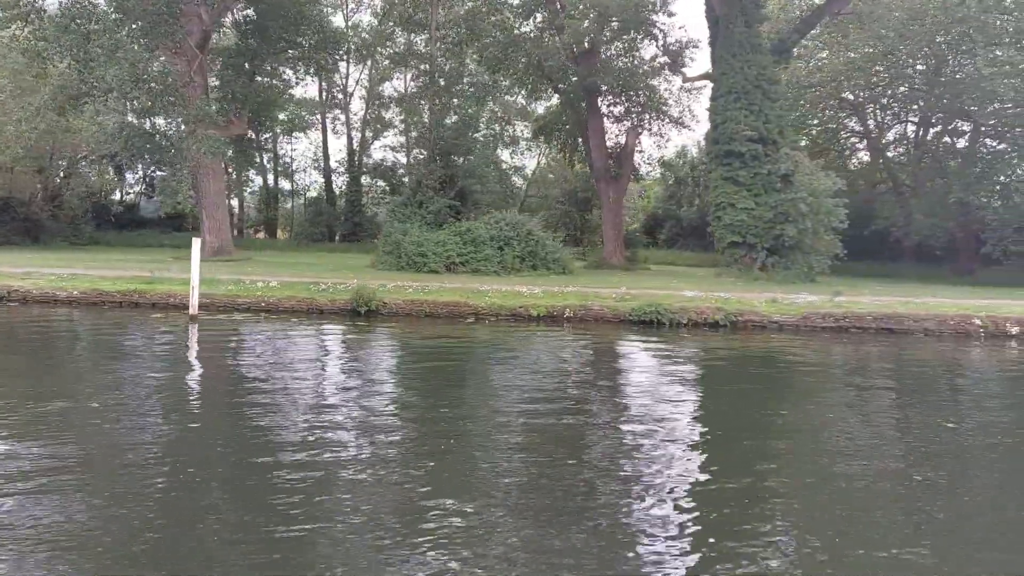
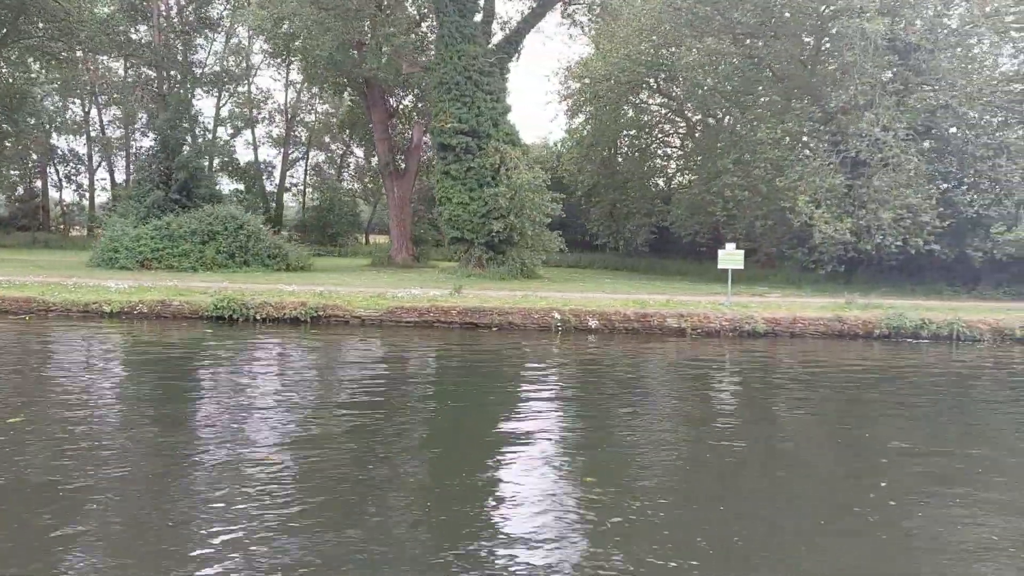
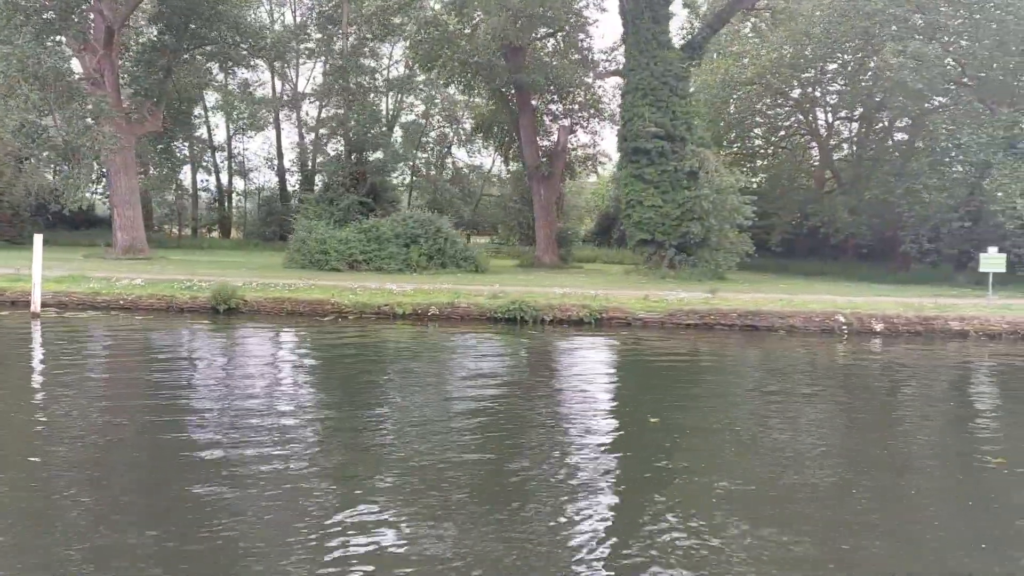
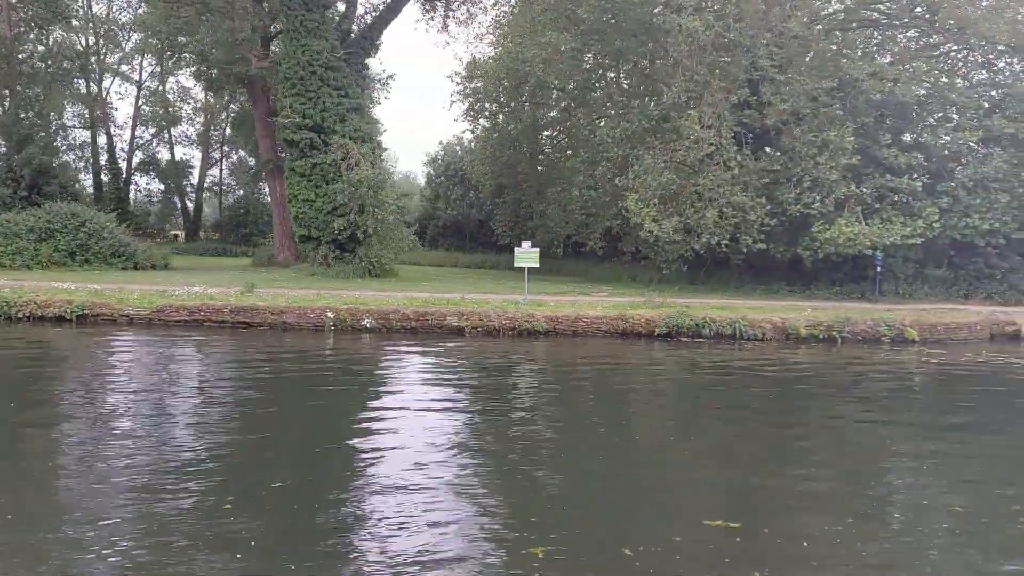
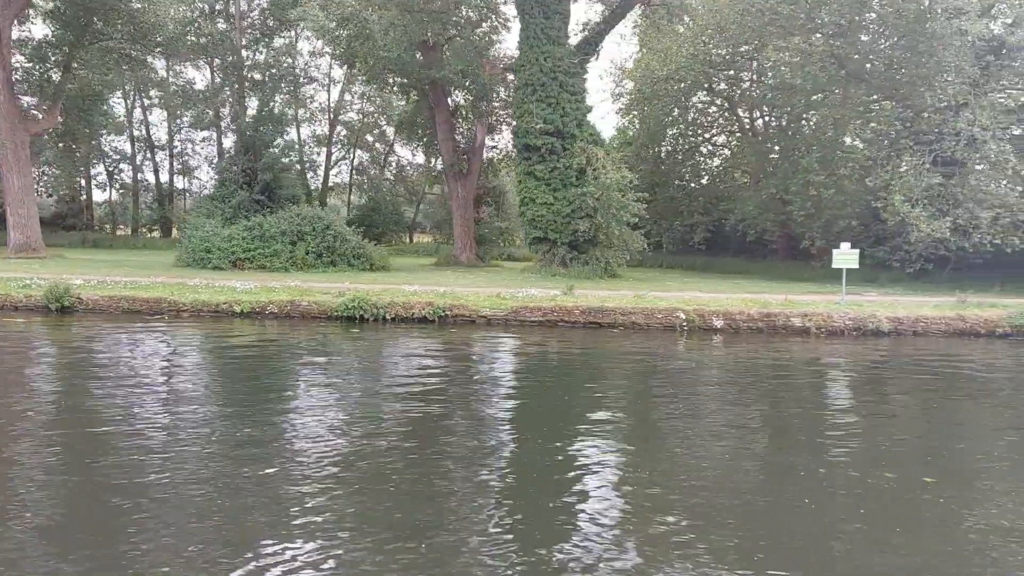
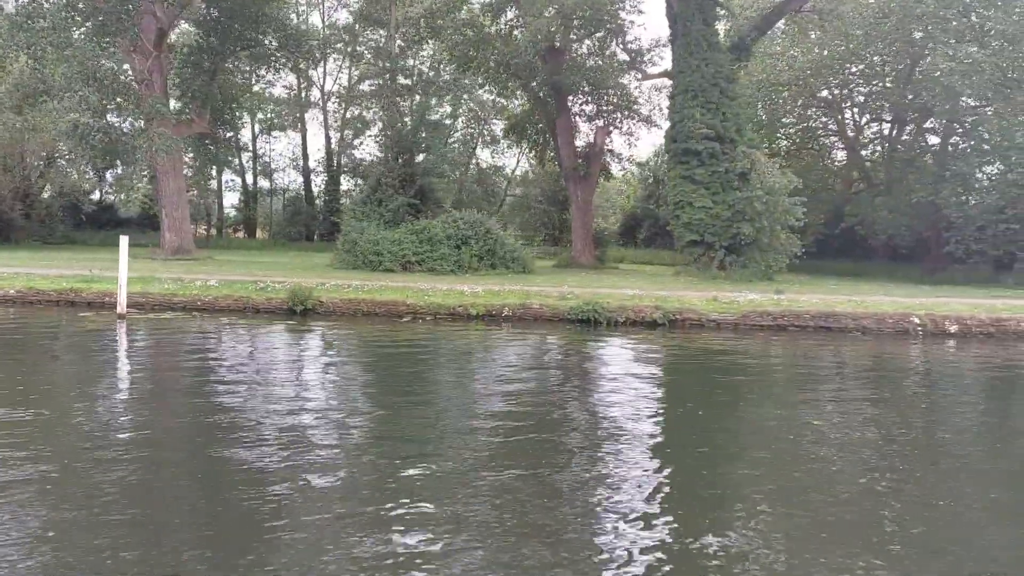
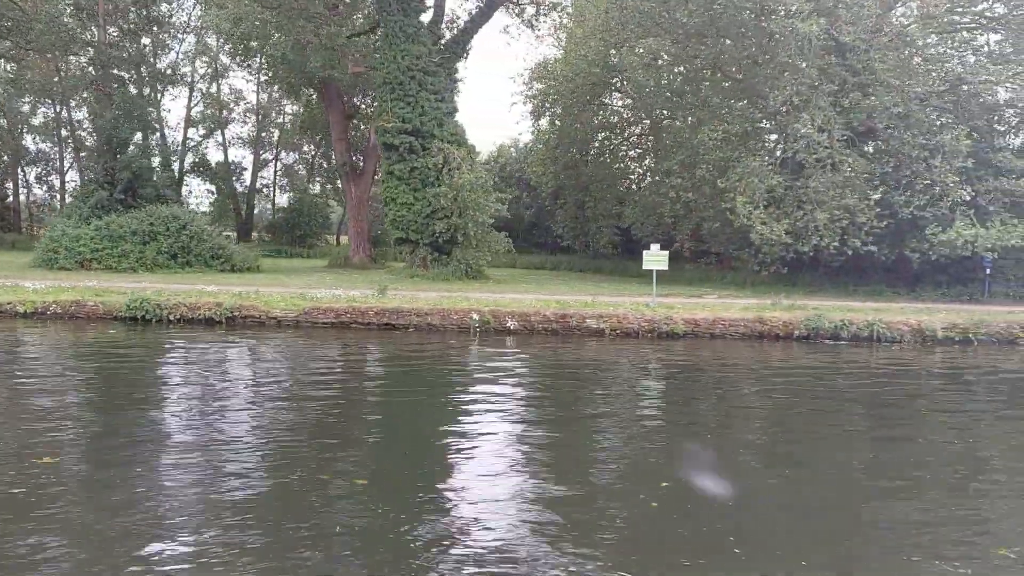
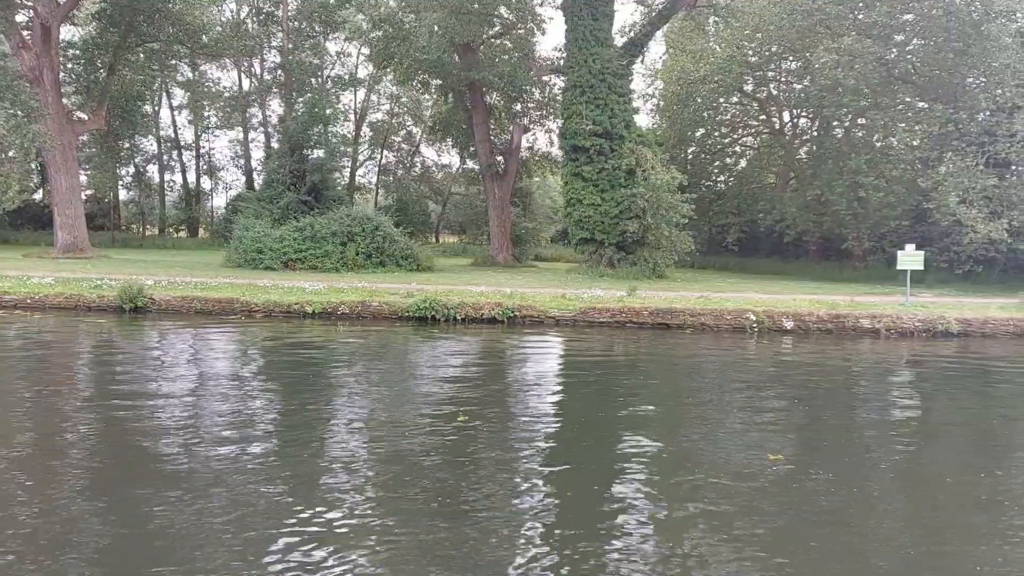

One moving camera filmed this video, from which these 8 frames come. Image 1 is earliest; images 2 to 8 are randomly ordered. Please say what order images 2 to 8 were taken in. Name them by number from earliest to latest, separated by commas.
6, 3, 8, 5, 2, 7, 4
